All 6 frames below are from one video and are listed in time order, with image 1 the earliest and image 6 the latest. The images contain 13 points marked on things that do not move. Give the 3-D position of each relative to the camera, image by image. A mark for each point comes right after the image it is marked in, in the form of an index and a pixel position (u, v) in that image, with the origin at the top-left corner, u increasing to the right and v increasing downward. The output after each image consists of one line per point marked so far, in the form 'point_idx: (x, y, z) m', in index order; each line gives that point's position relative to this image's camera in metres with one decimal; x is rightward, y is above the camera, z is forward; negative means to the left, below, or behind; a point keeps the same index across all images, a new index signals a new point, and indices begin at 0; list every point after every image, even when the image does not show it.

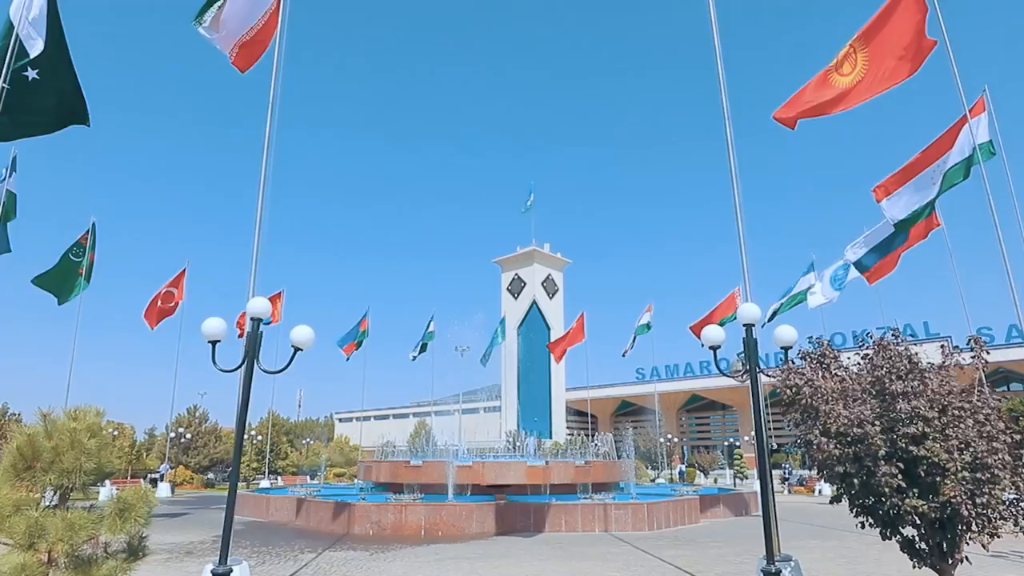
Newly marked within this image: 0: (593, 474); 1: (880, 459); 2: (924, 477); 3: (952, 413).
0: (+2.2, -5.1, +15.5) m
1: (+3.5, -1.6, +5.5) m
2: (+3.9, -1.8, +5.4) m
3: (+4.2, -1.2, +5.4) m
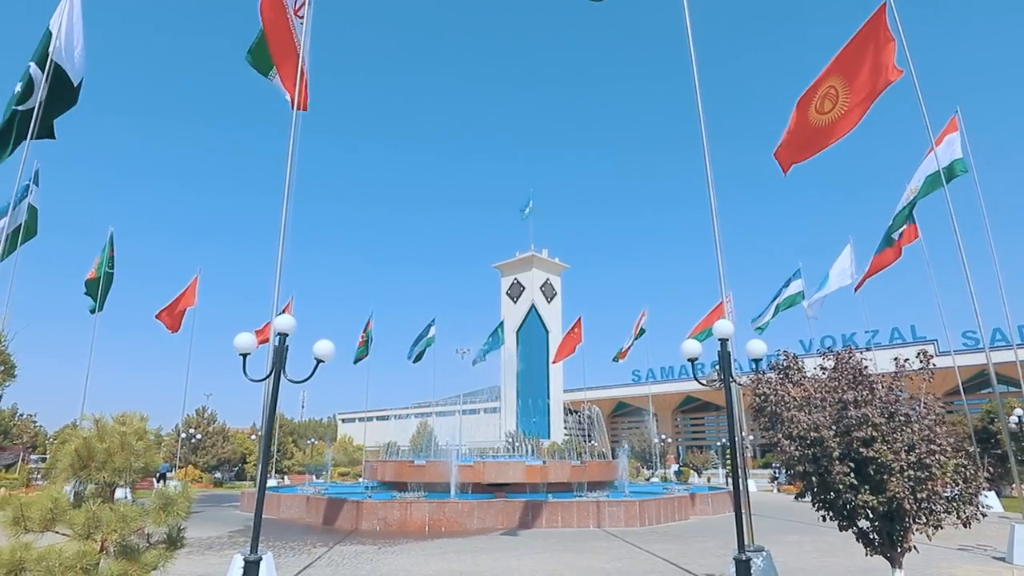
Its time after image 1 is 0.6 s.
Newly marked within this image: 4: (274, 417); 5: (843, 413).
0: (+2.2, -5.3, +16.3) m
1: (+3.5, -1.9, +6.3) m
2: (+3.9, -2.0, +6.1) m
3: (+4.2, -1.4, +6.2) m
4: (-2.9, -1.6, +7.0) m
5: (+3.6, -1.4, +6.3) m
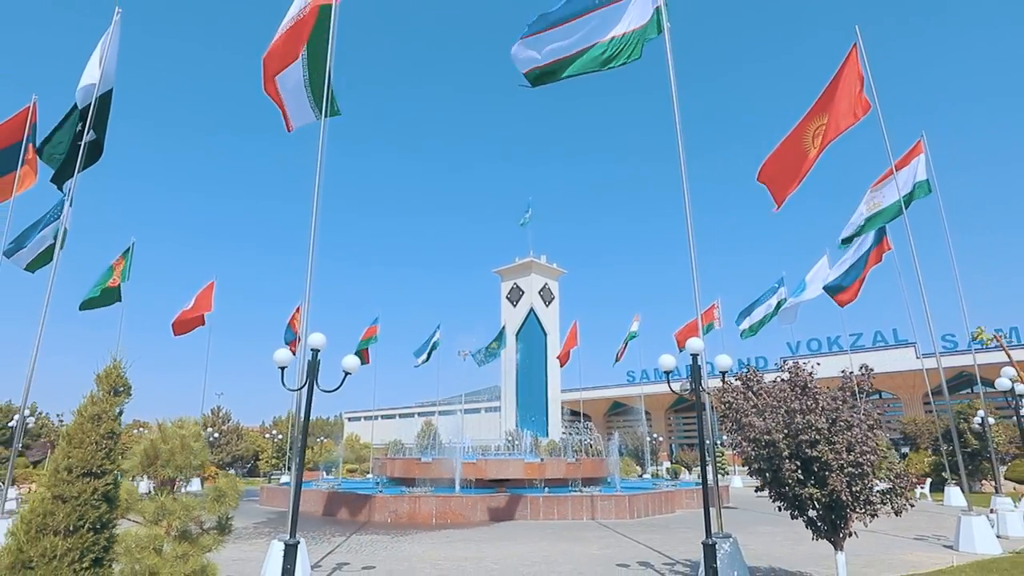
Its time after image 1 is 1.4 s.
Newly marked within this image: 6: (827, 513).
0: (+2.2, -5.6, +17.4) m
1: (+3.5, -2.2, +7.4) m
2: (+3.9, -2.3, +7.2) m
3: (+4.2, -1.8, +7.3) m
4: (-2.9, -1.9, +8.1) m
5: (+3.6, -1.7, +7.4) m
6: (+4.1, -2.9, +7.3) m
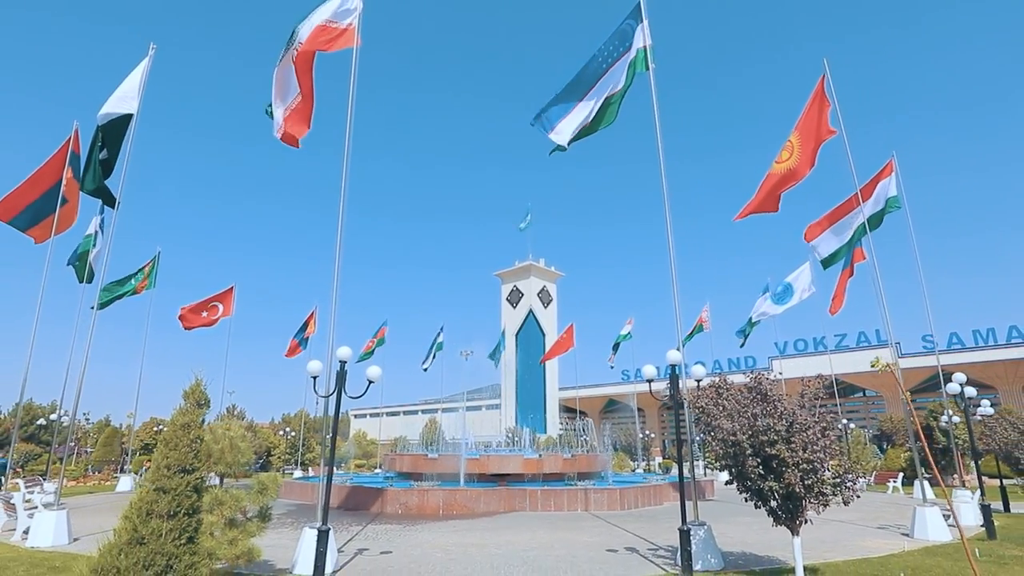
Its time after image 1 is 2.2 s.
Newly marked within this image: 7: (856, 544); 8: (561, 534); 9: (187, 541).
0: (+2.2, -5.8, +18.6) m
1: (+3.6, -2.5, +8.6) m
2: (+3.9, -2.7, +8.4) m
3: (+4.3, -2.1, +8.5) m
4: (-2.9, -2.2, +9.3) m
5: (+3.7, -2.0, +8.6) m
6: (+4.1, -3.3, +8.6) m
7: (+7.0, -5.2, +11.5) m
8: (+1.1, -5.4, +12.4) m
9: (-3.3, -2.5, +5.7) m
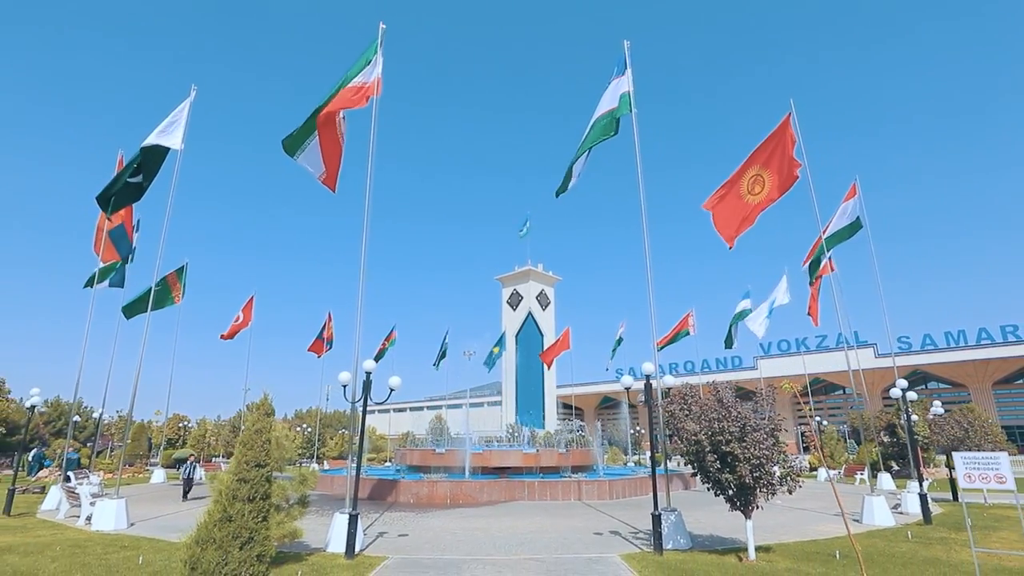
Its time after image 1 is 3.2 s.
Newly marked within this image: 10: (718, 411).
0: (+2.2, -6.2, +20.4) m
1: (+3.5, -3.0, +10.3) m
2: (+3.9, -3.1, +10.1) m
3: (+4.3, -2.5, +10.2) m
4: (-2.9, -2.7, +11.0) m
5: (+3.7, -2.5, +10.3) m
6: (+4.1, -3.7, +10.3) m
7: (+7.0, -5.6, +13.3) m
8: (+1.1, -5.8, +14.1) m
9: (-3.3, -3.0, +7.4) m
10: (+3.8, -2.3, +10.4) m
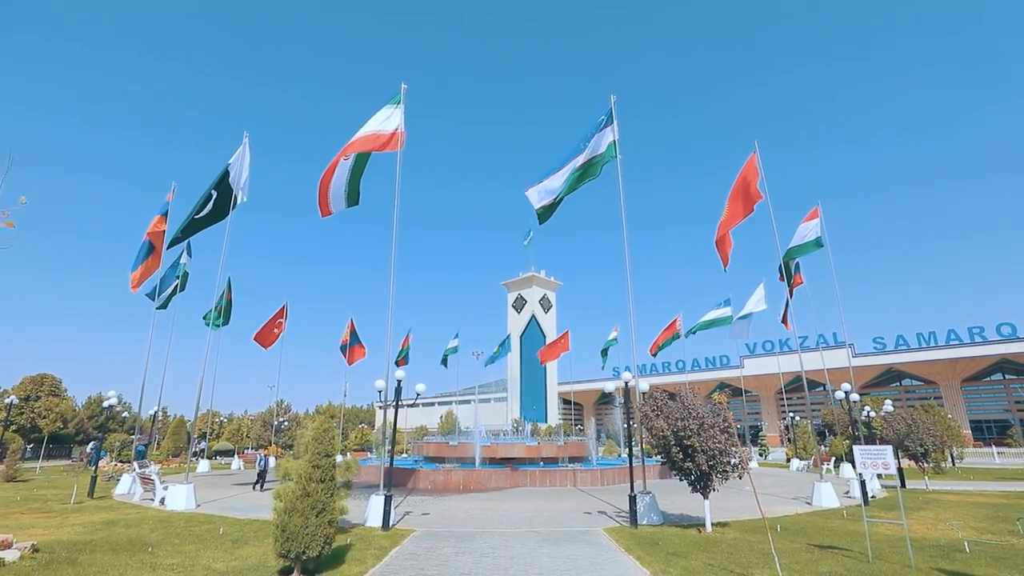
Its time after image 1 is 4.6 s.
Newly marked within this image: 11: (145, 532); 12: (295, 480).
0: (+2.4, -6.6, +22.9) m
1: (+3.6, -3.5, +12.8) m
2: (+4.0, -3.7, +12.6) m
3: (+4.3, -3.1, +12.7) m
4: (-2.8, -3.2, +13.5) m
5: (+3.7, -3.1, +12.8) m
6: (+4.2, -4.3, +12.8) m
7: (+7.1, -6.2, +15.7) m
8: (+1.2, -6.3, +16.7) m
9: (-3.2, -3.7, +10.0) m
10: (+3.9, -2.8, +12.8) m
11: (-8.2, -5.5, +12.6) m
12: (-3.7, -3.3, +9.7) m
